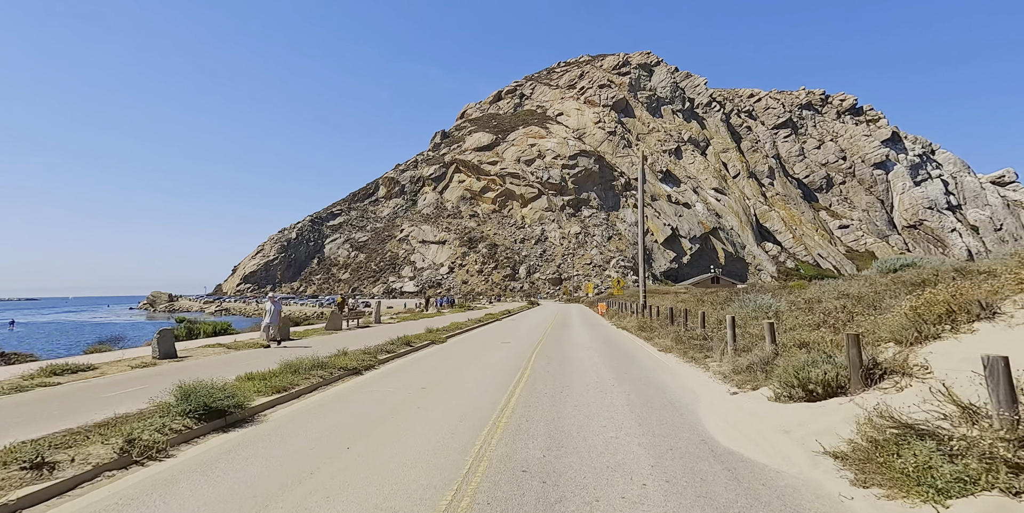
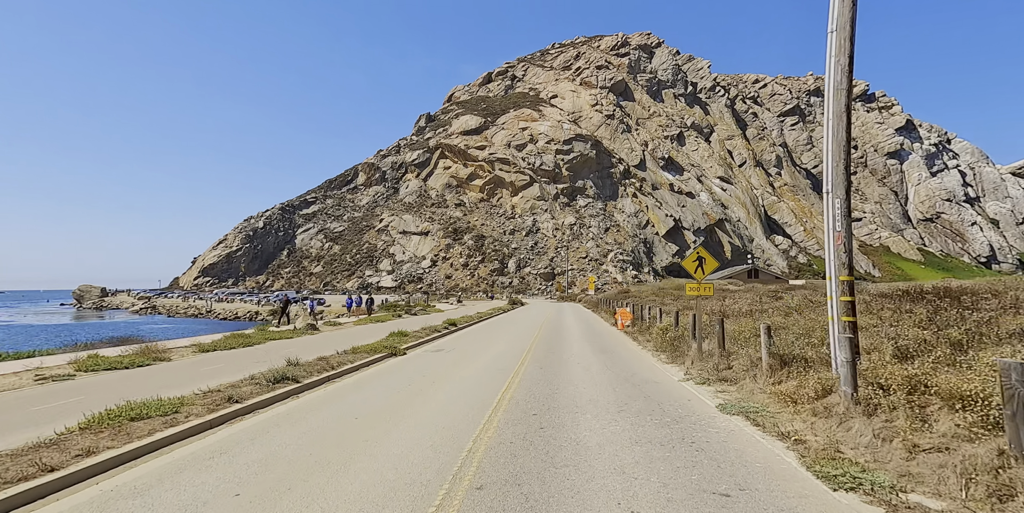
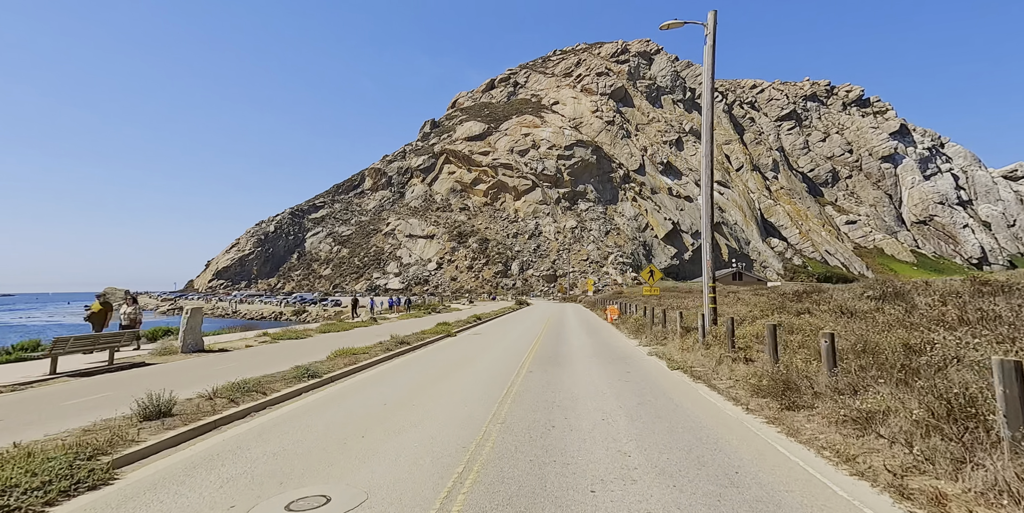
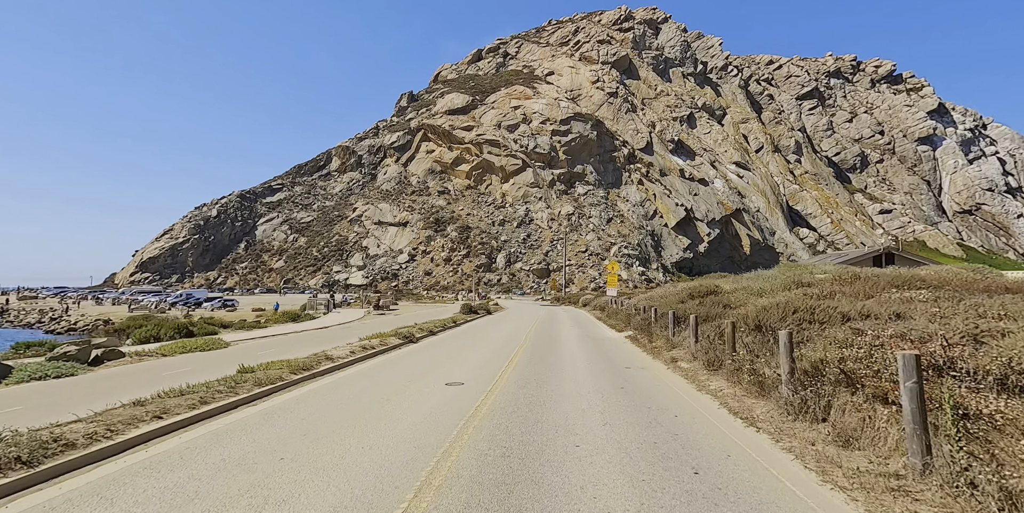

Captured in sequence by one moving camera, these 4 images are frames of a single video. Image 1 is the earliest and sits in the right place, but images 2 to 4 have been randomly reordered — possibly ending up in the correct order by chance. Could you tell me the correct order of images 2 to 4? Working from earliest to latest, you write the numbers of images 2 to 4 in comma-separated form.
3, 2, 4
